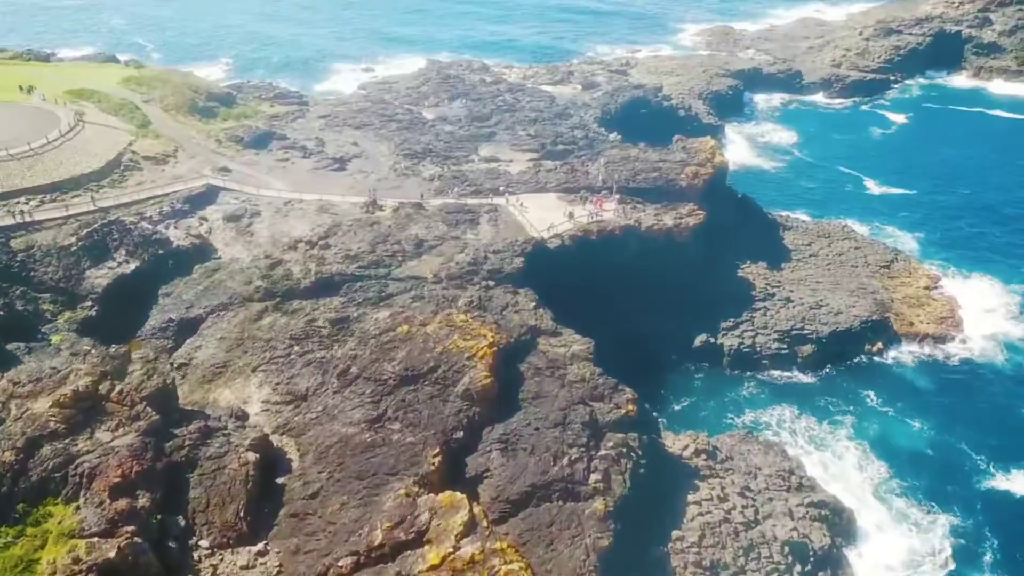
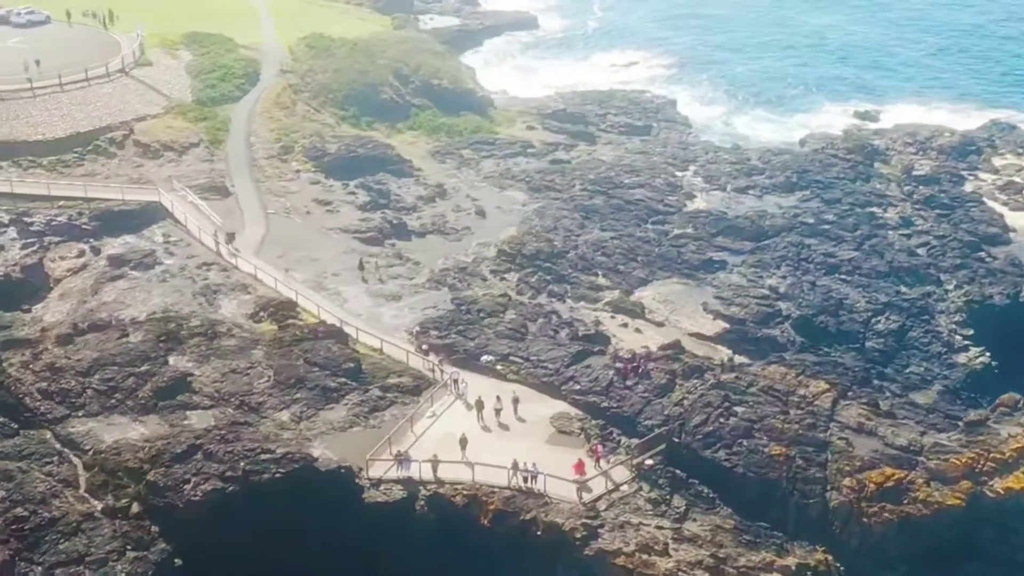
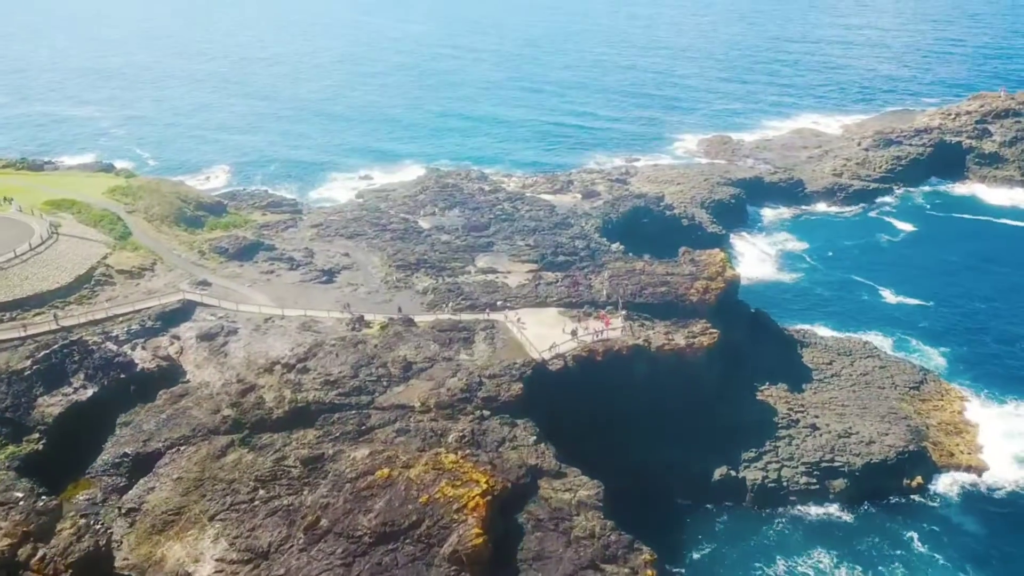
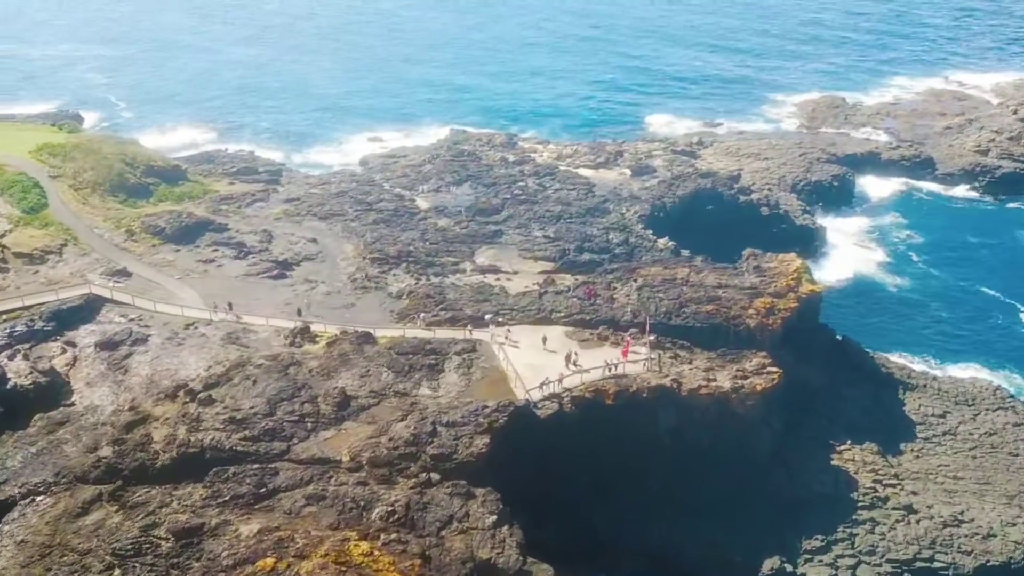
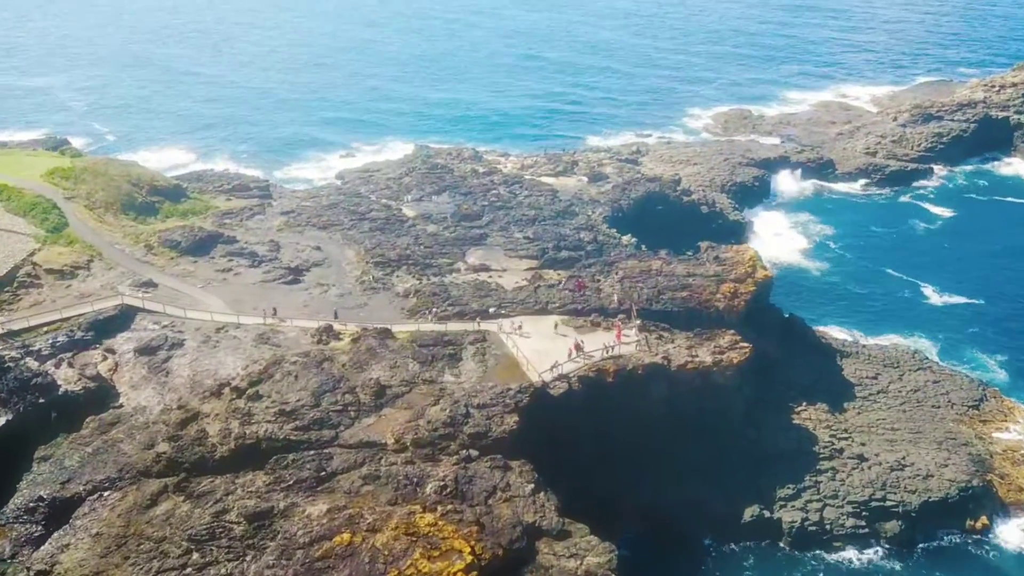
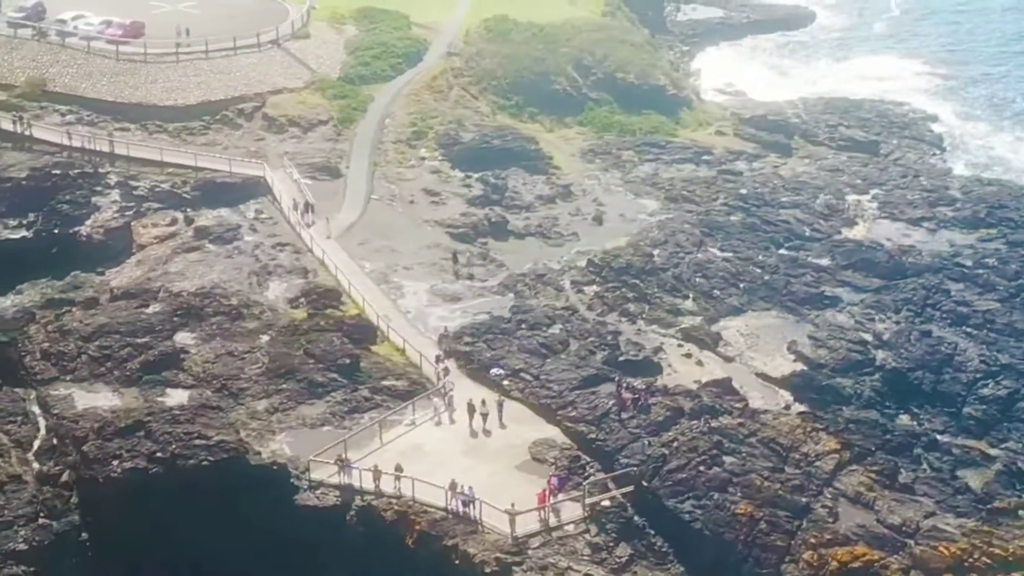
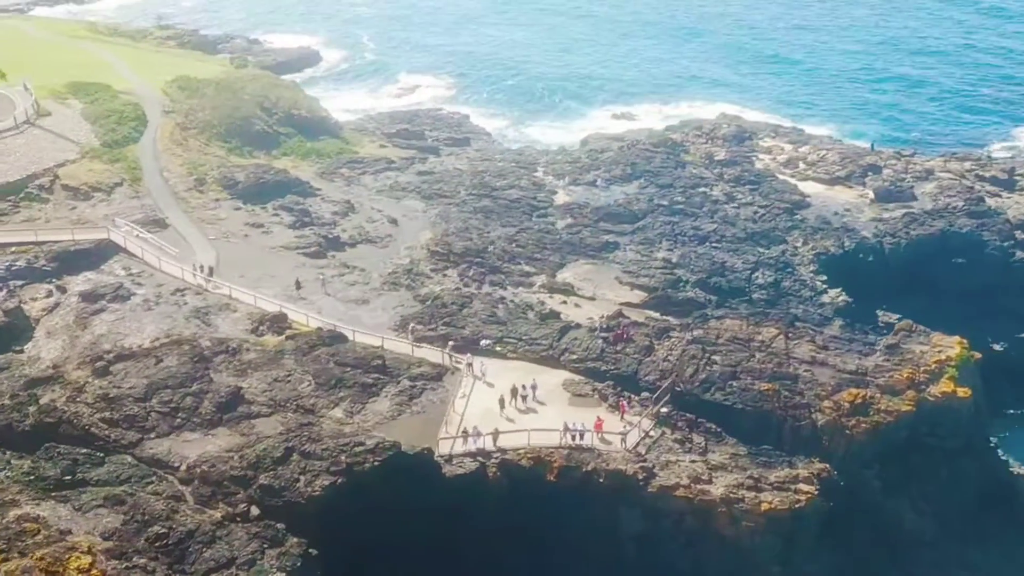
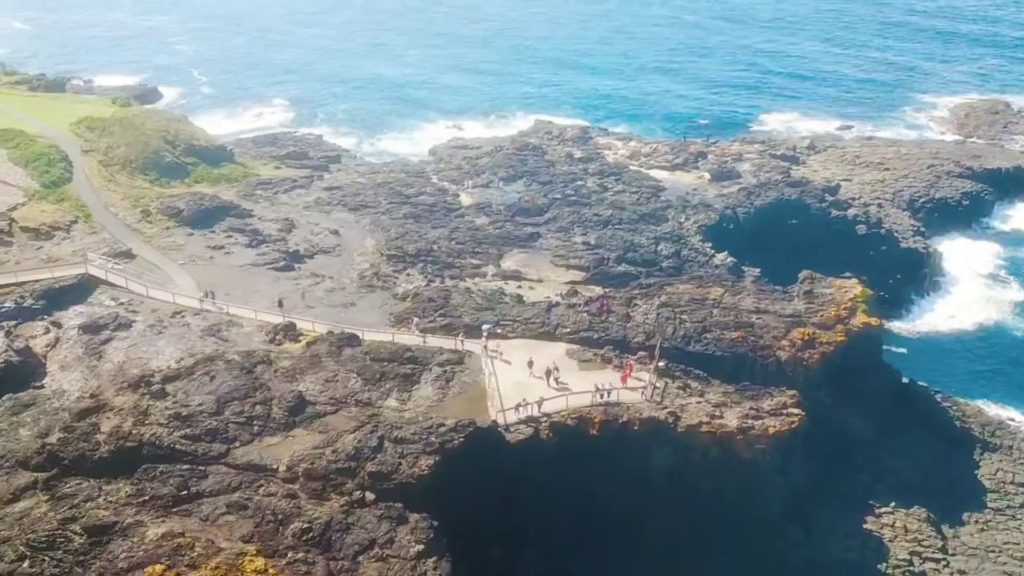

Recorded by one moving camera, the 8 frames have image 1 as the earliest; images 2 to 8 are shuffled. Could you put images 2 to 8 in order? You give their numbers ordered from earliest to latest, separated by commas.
3, 5, 4, 8, 7, 2, 6
